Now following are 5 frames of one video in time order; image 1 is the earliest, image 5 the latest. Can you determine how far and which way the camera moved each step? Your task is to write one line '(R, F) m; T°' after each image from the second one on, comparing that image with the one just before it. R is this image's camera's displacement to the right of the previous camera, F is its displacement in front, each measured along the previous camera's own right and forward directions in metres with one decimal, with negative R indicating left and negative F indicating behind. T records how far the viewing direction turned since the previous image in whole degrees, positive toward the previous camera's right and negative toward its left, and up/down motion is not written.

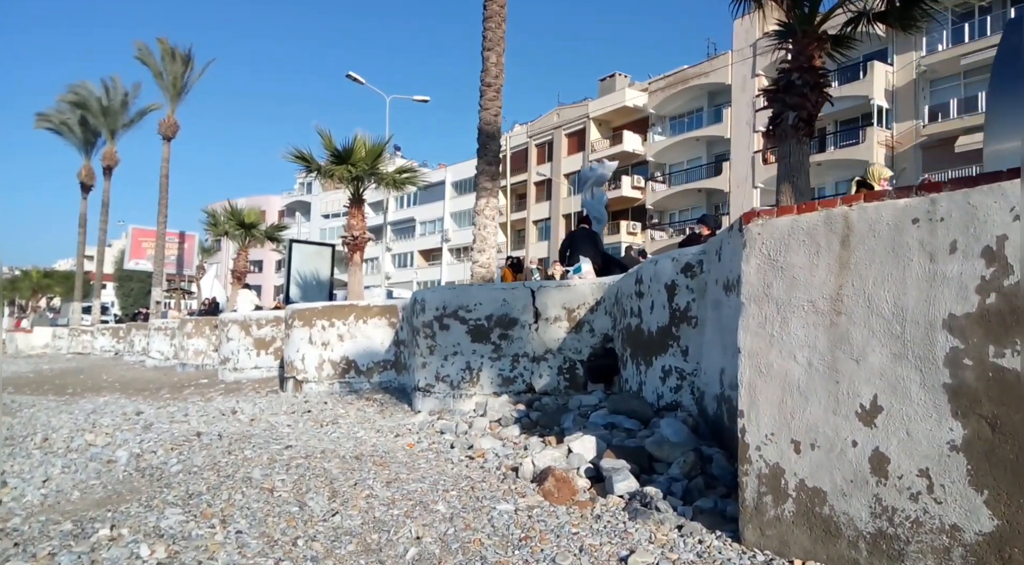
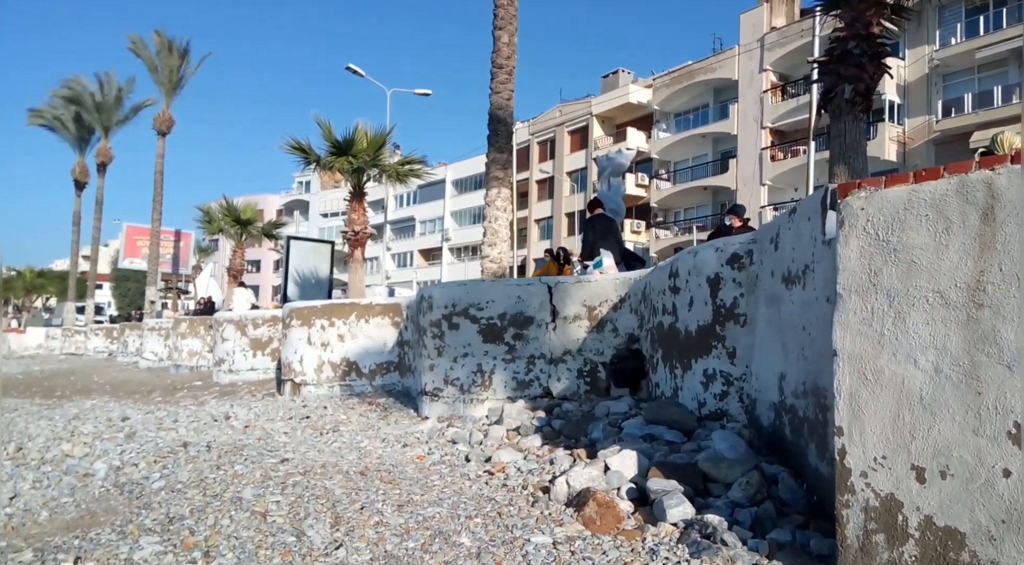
(-0.2, +0.6) m; 0°
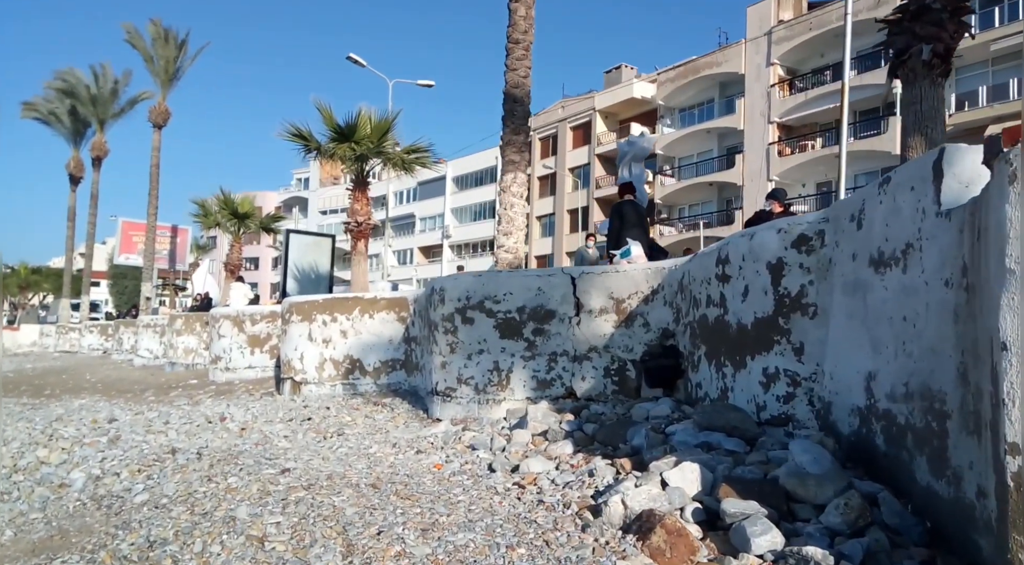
(-0.2, +0.6) m; 0°
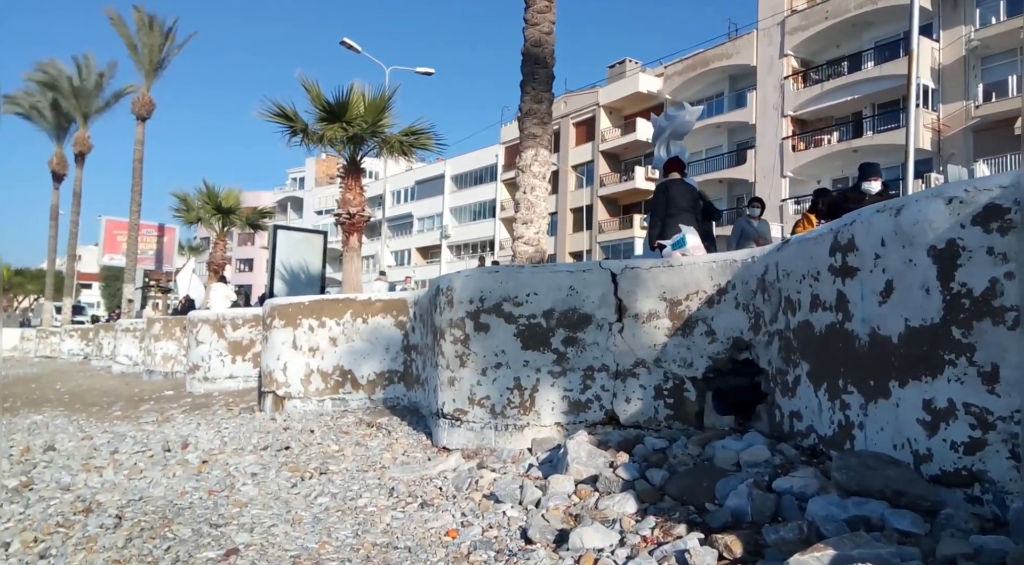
(-0.2, +1.3) m; 0°
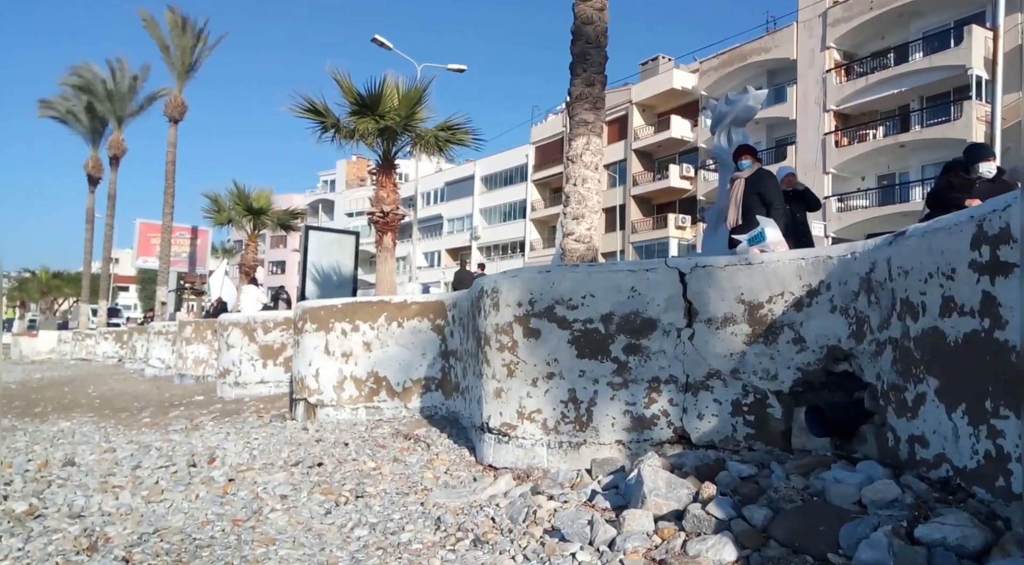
(-0.2, +0.6) m; -2°
